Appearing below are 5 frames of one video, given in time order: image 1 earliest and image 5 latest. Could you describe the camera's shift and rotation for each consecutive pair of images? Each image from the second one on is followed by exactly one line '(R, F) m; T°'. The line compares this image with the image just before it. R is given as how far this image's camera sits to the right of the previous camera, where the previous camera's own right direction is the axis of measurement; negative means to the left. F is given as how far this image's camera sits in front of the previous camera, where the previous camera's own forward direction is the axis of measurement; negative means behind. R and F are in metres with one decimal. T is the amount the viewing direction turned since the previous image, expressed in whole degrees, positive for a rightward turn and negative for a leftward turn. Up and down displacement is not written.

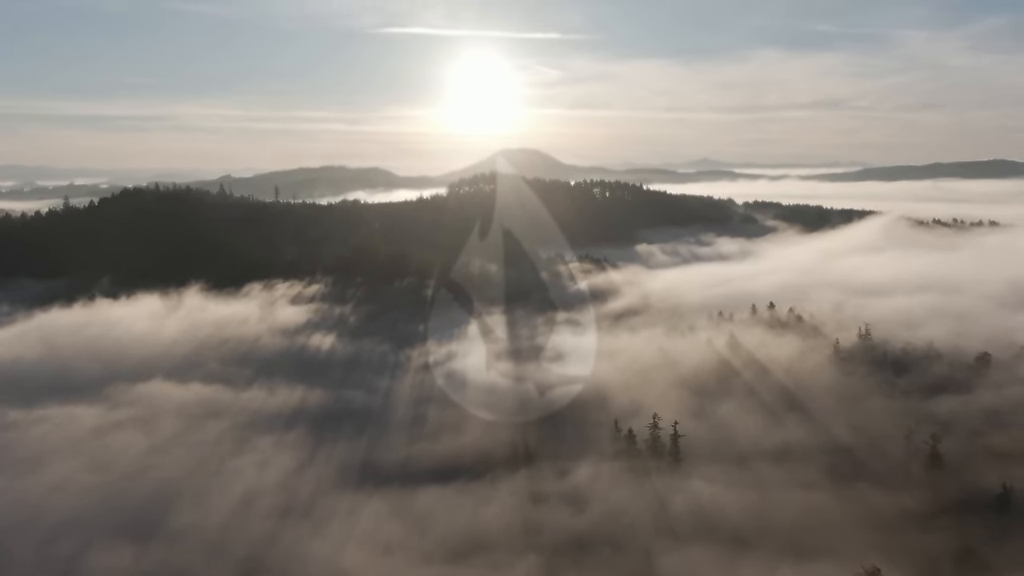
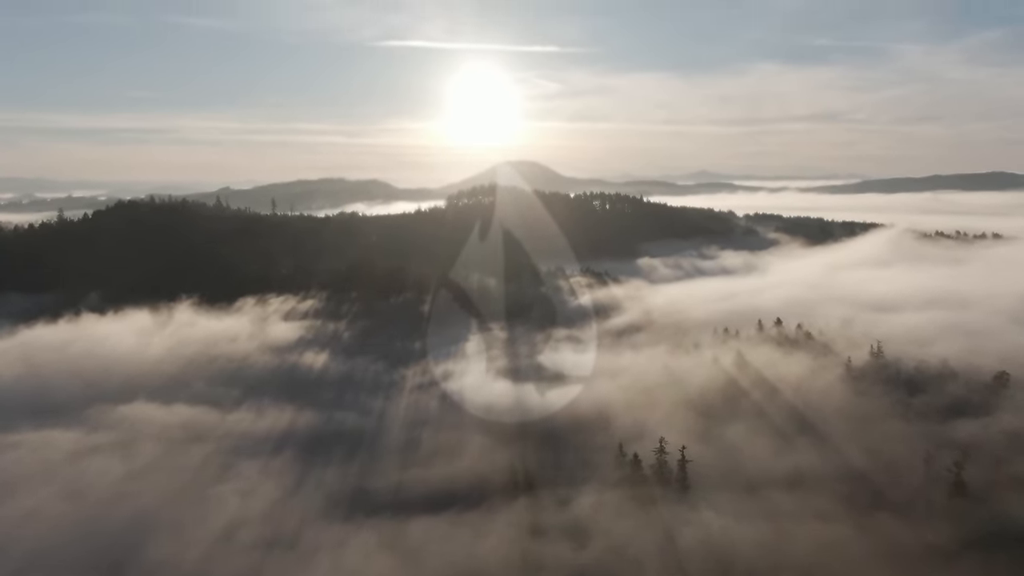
(+0.1, +3.8) m; 0°
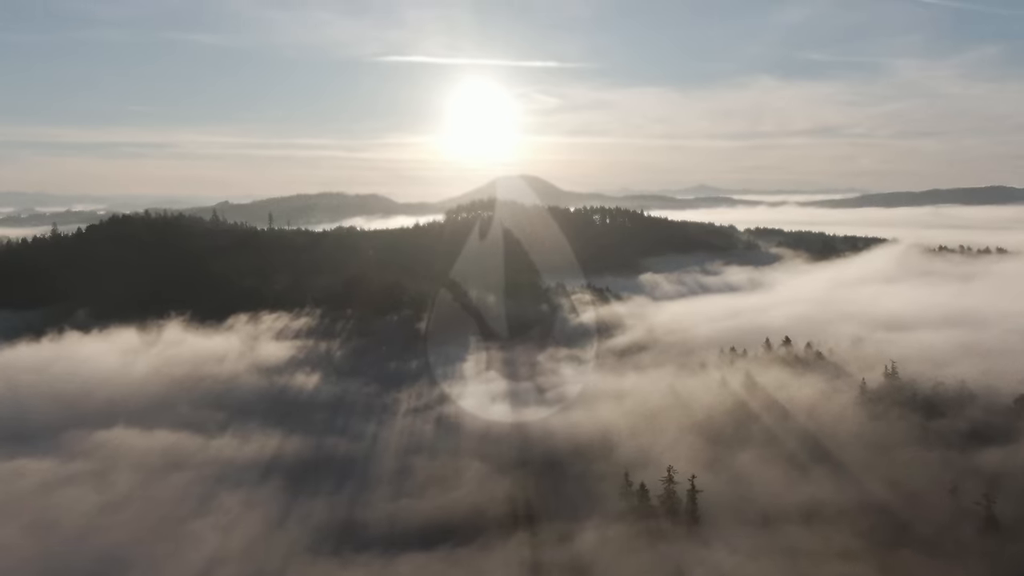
(+0.1, +4.2) m; 0°
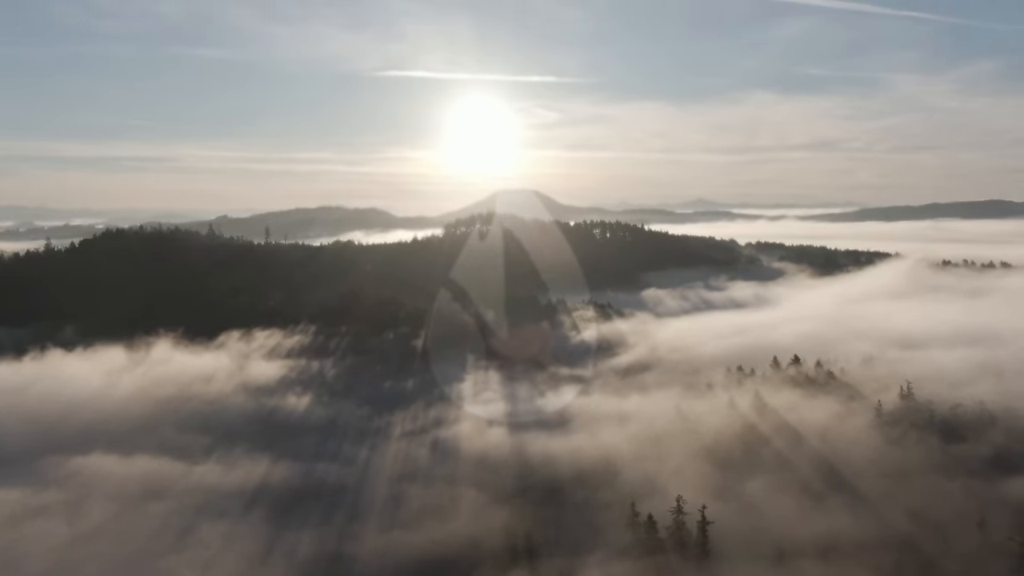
(0.0, +4.0) m; 0°
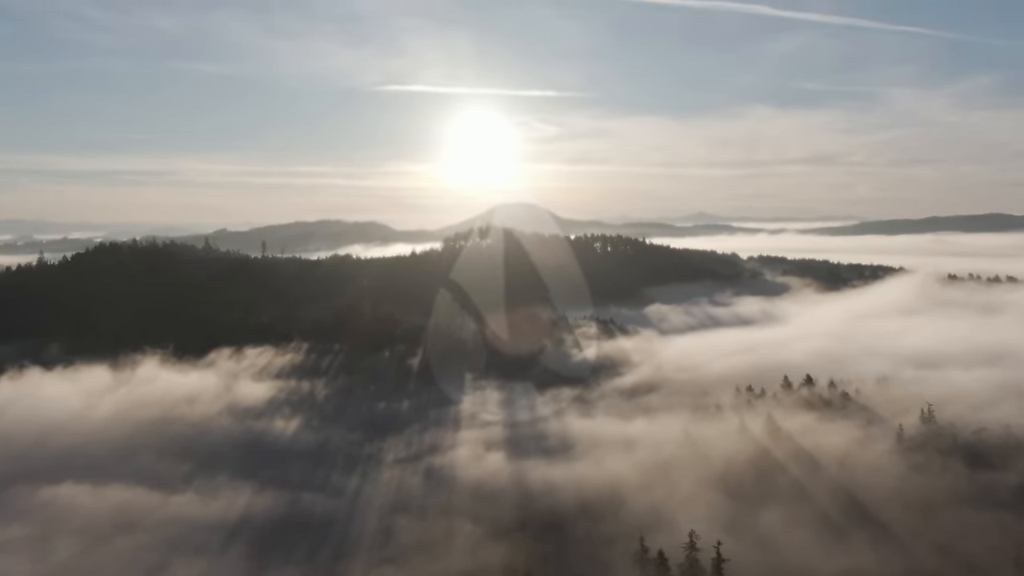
(0.0, +4.8) m; 0°
